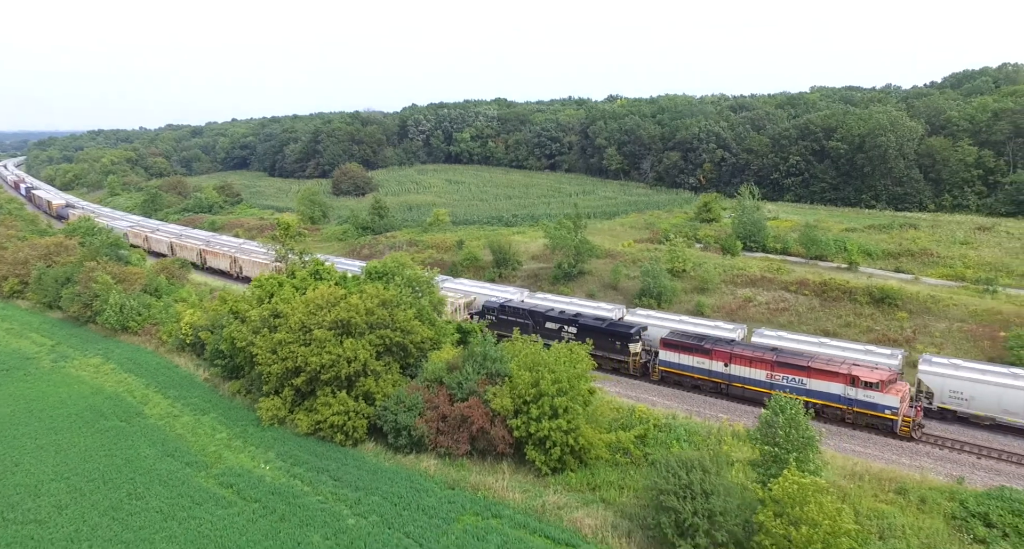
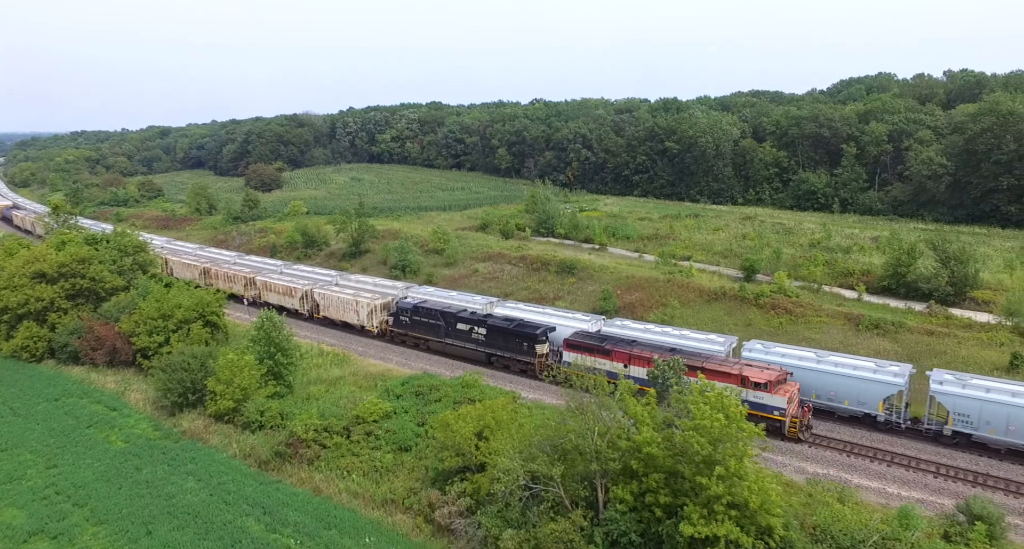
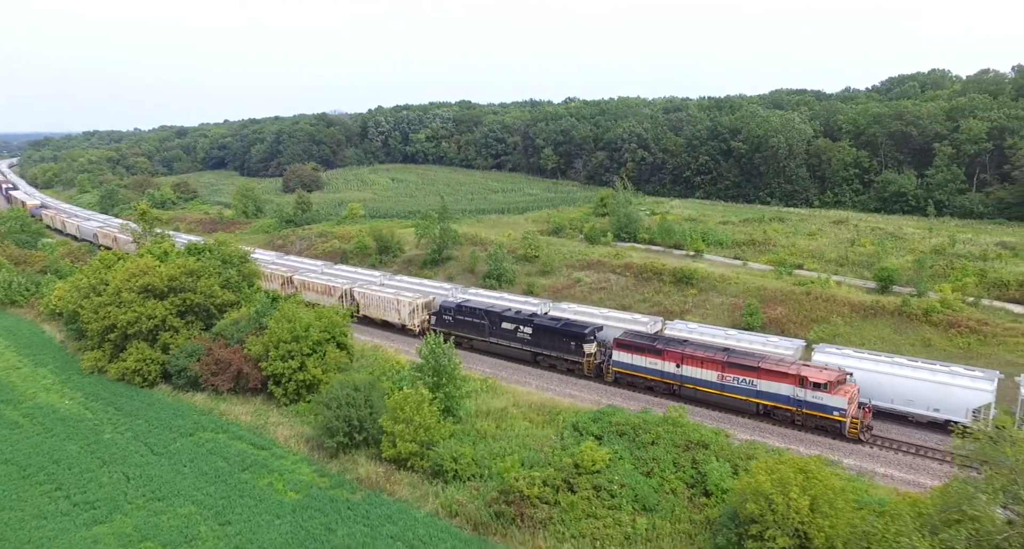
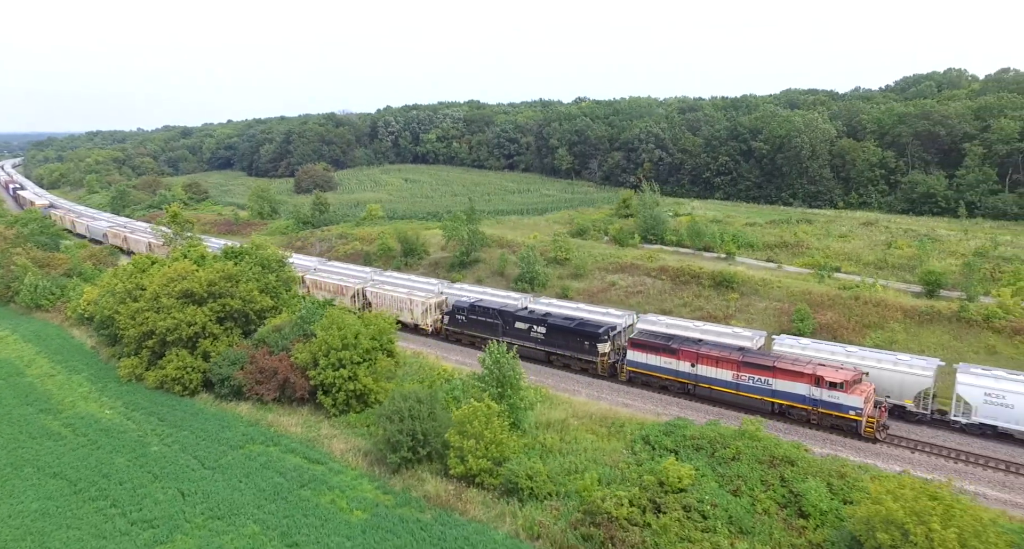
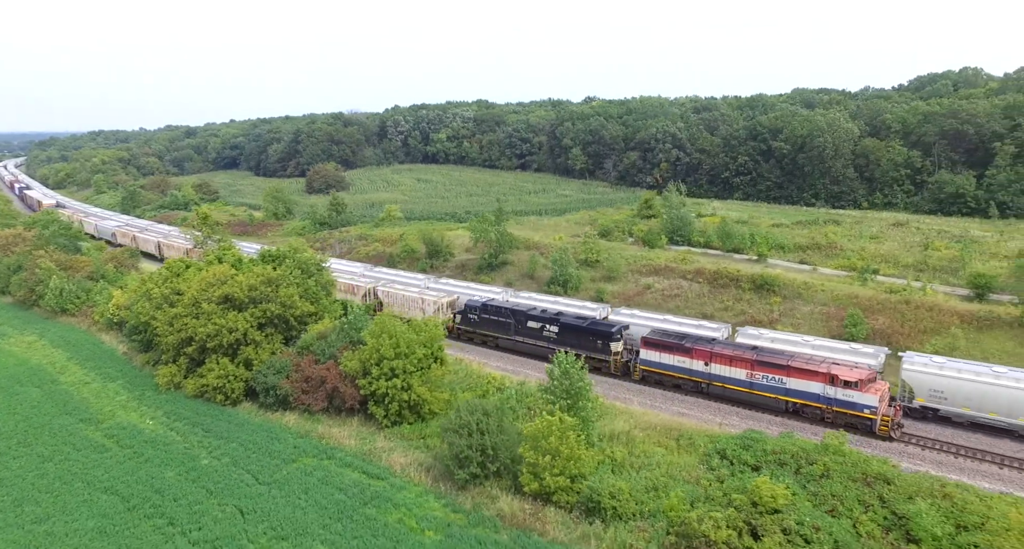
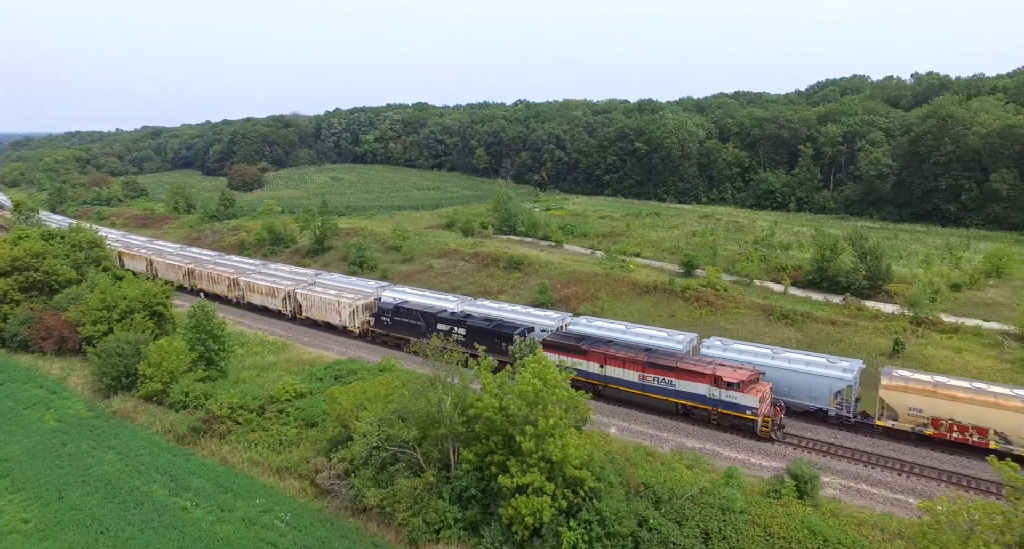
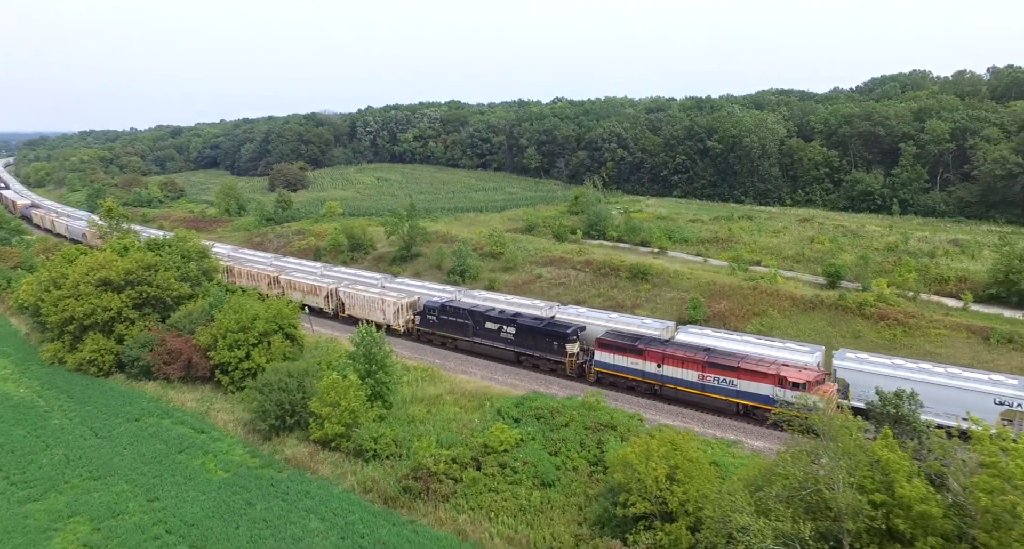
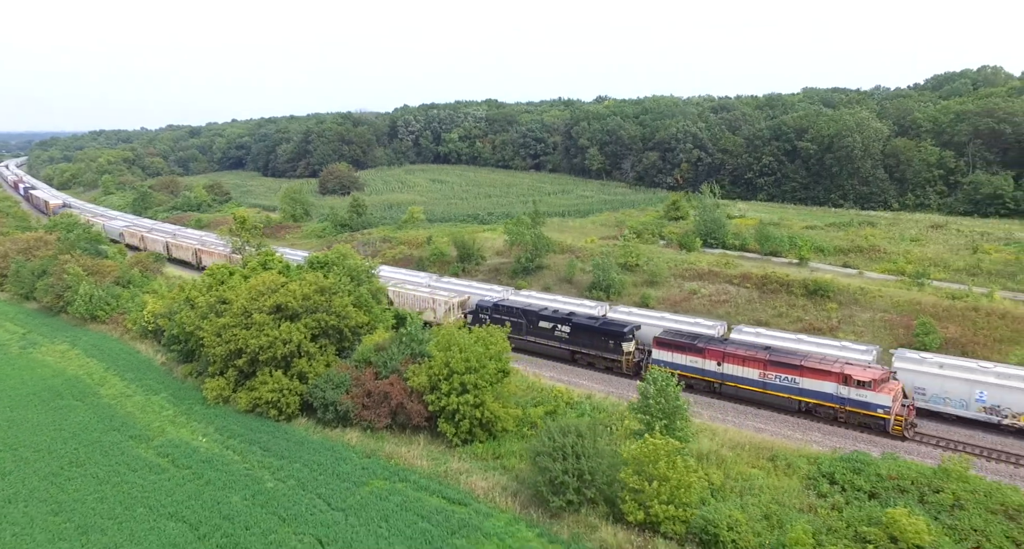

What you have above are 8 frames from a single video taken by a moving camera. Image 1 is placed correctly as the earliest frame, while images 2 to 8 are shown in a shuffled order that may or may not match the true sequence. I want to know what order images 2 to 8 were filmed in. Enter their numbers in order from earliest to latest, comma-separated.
8, 5, 4, 3, 7, 2, 6
